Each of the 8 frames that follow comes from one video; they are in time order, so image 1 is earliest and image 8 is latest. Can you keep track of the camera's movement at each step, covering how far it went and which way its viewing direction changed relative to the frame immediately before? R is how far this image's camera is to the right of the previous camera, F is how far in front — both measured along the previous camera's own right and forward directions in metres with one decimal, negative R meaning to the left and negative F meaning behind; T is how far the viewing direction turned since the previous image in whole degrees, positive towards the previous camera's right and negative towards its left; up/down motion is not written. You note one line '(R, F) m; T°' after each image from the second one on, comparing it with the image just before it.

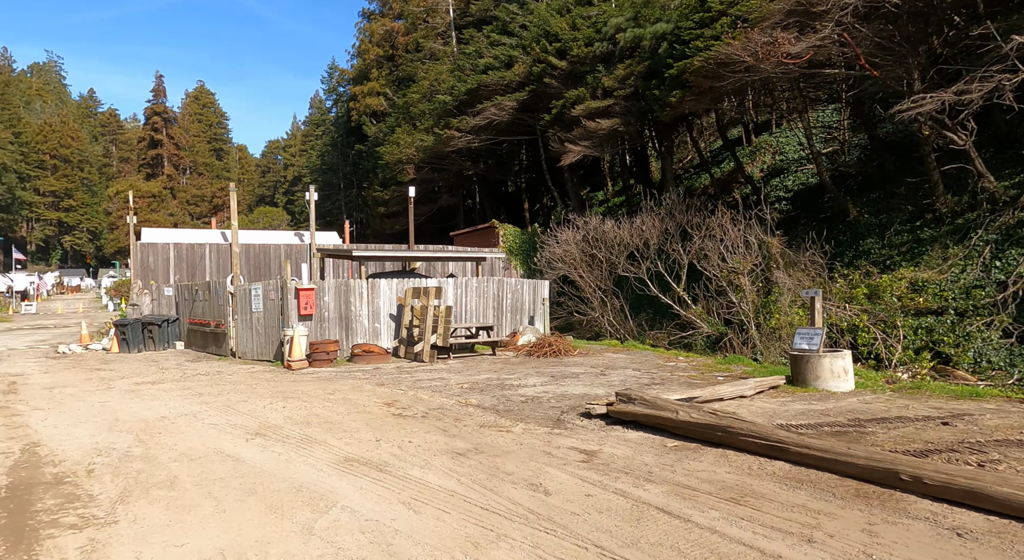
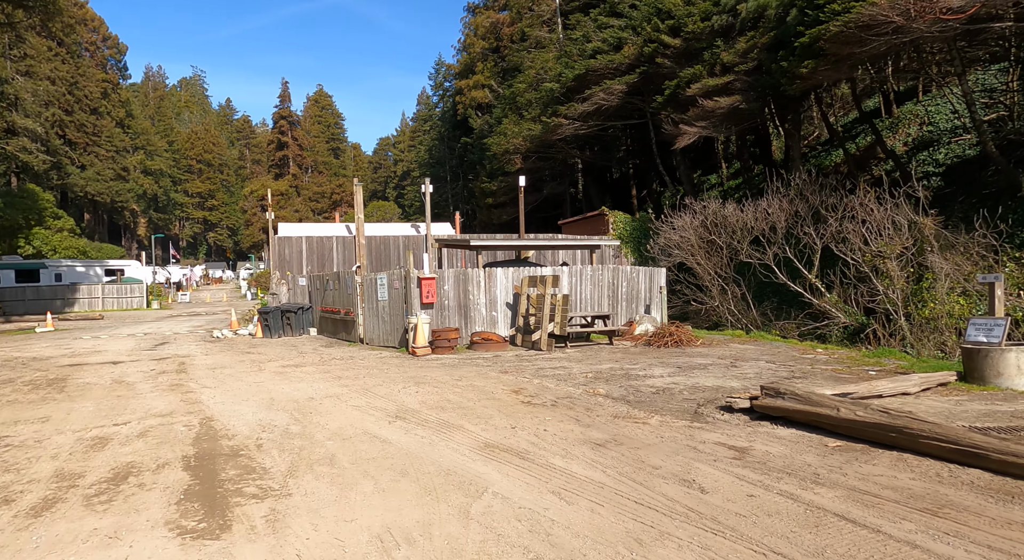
(-0.1, 0.0) m; -10°
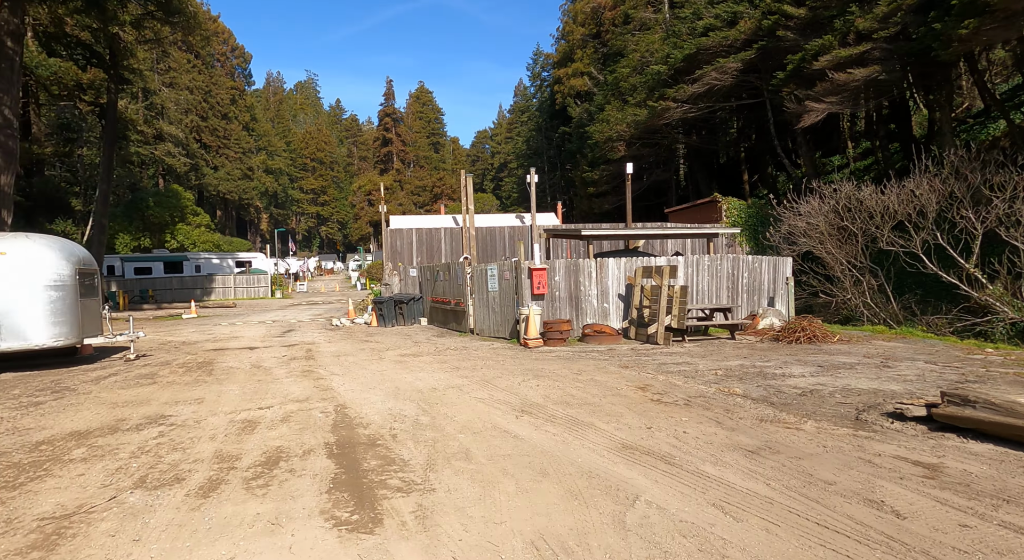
(-0.2, +0.1) m; -9°
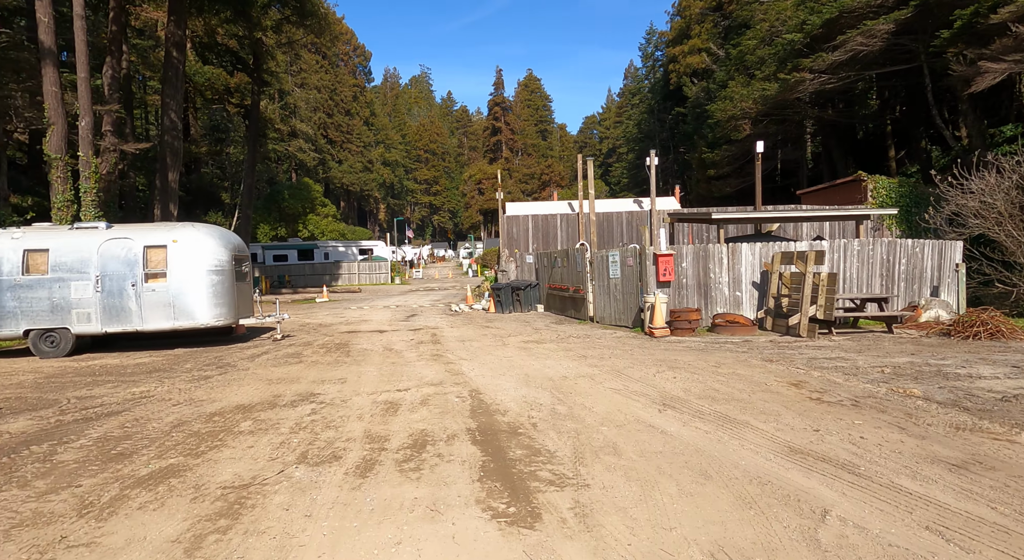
(-0.2, +0.1) m; -10°
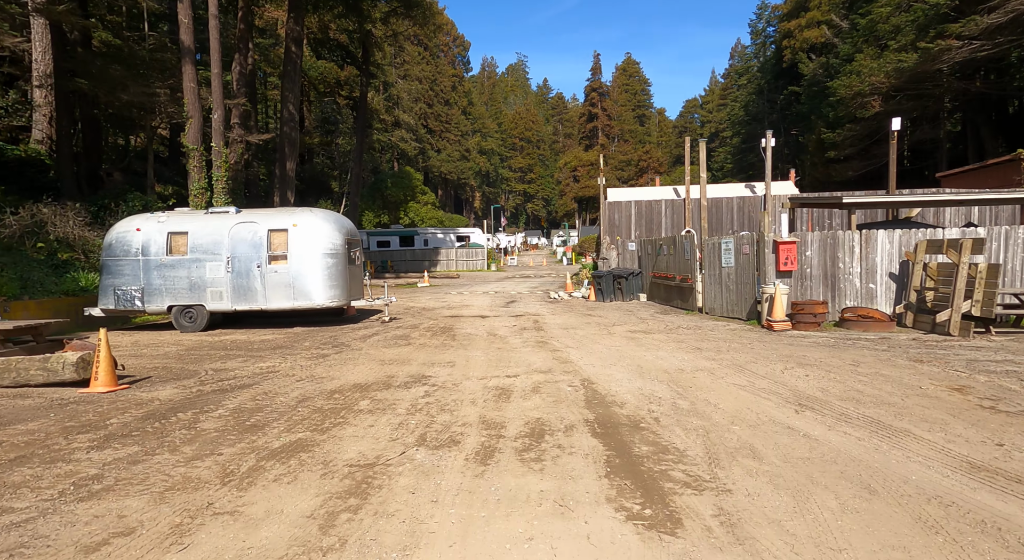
(-0.2, +0.2) m; -9°
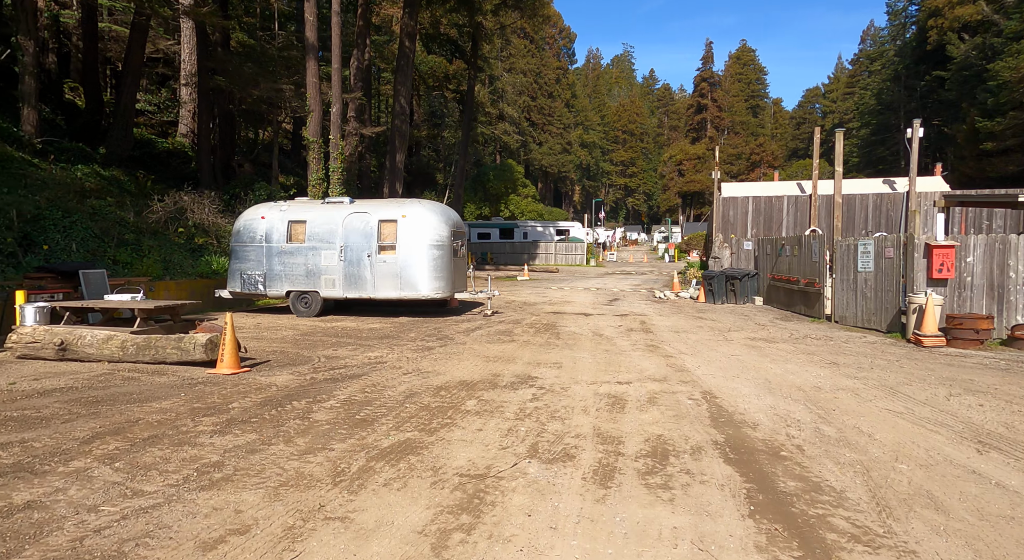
(-0.2, +0.3) m; -9°
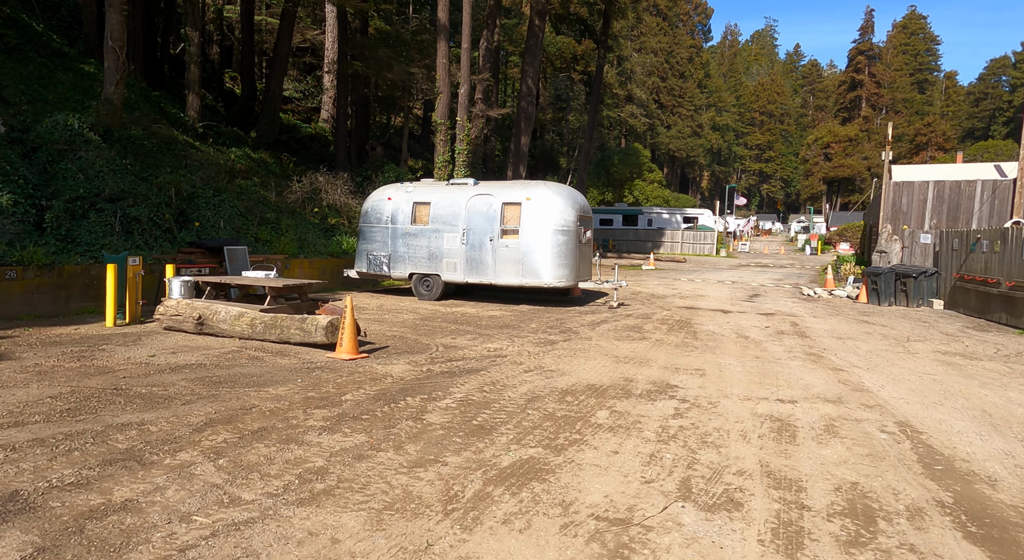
(-0.2, +0.8) m; -10°
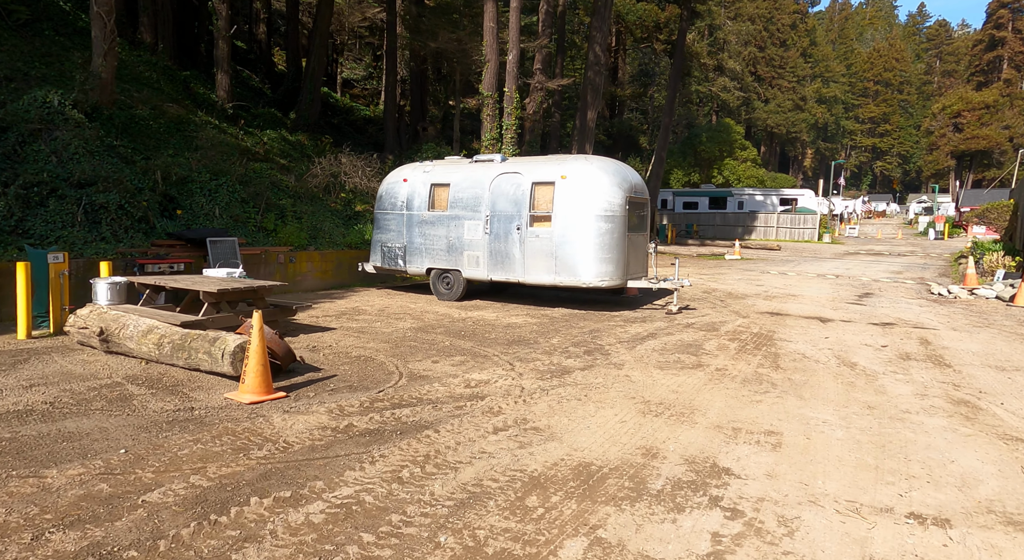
(+1.0, +2.7) m; -8°
